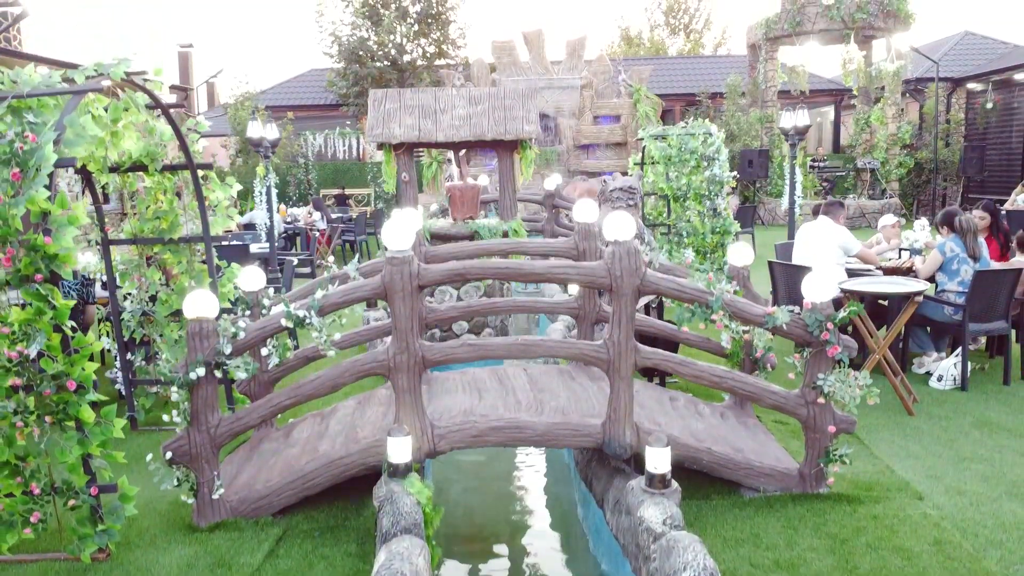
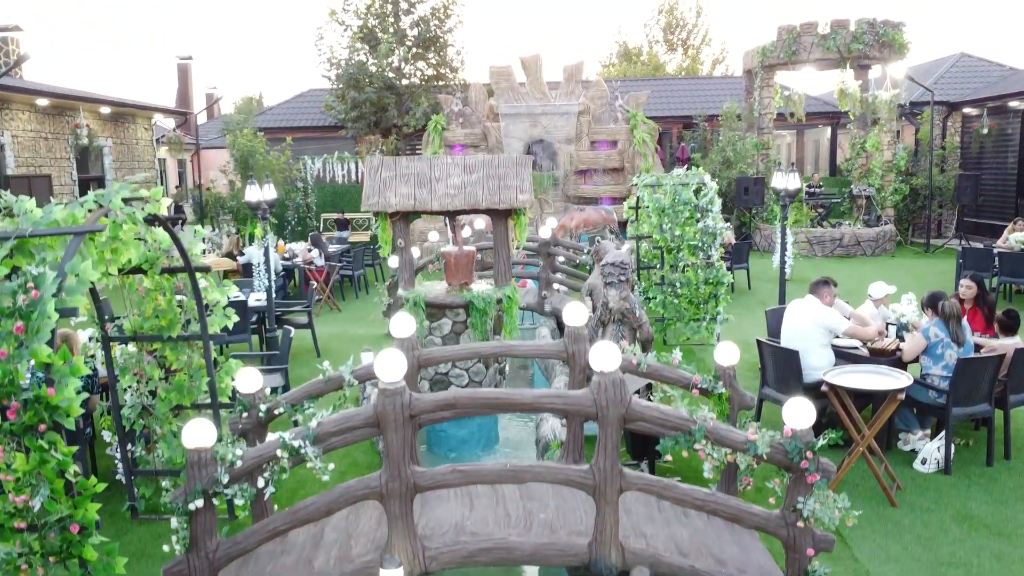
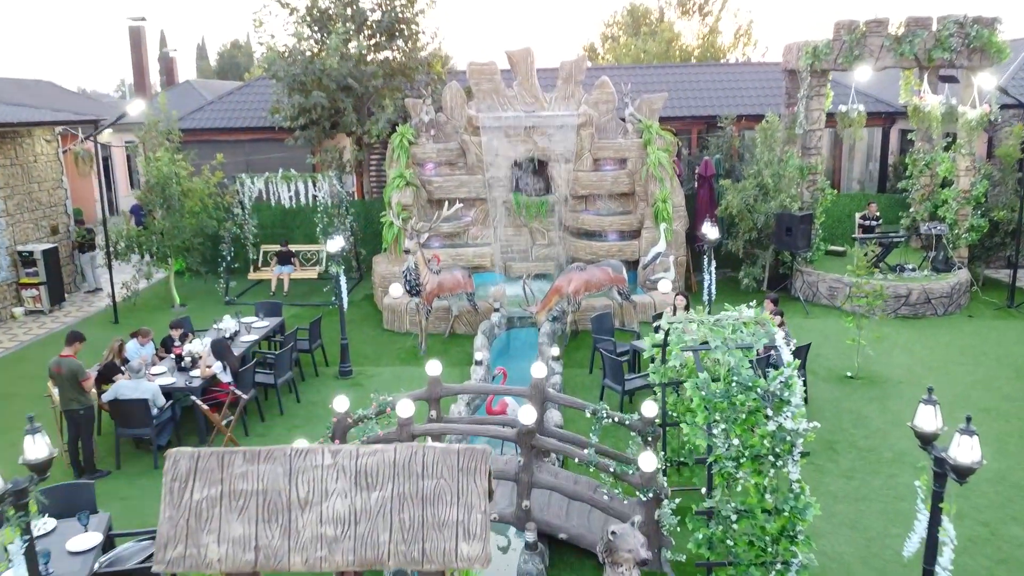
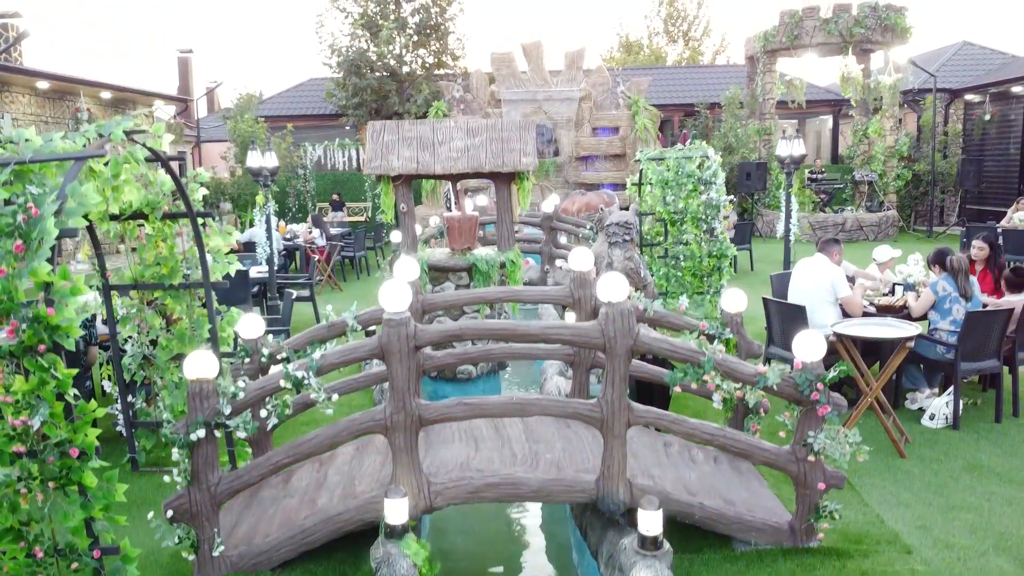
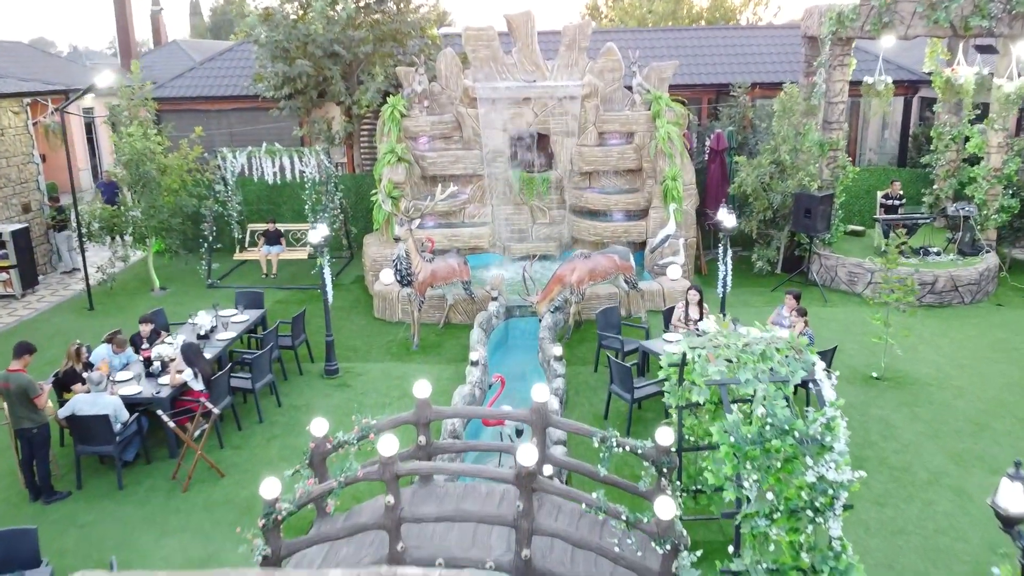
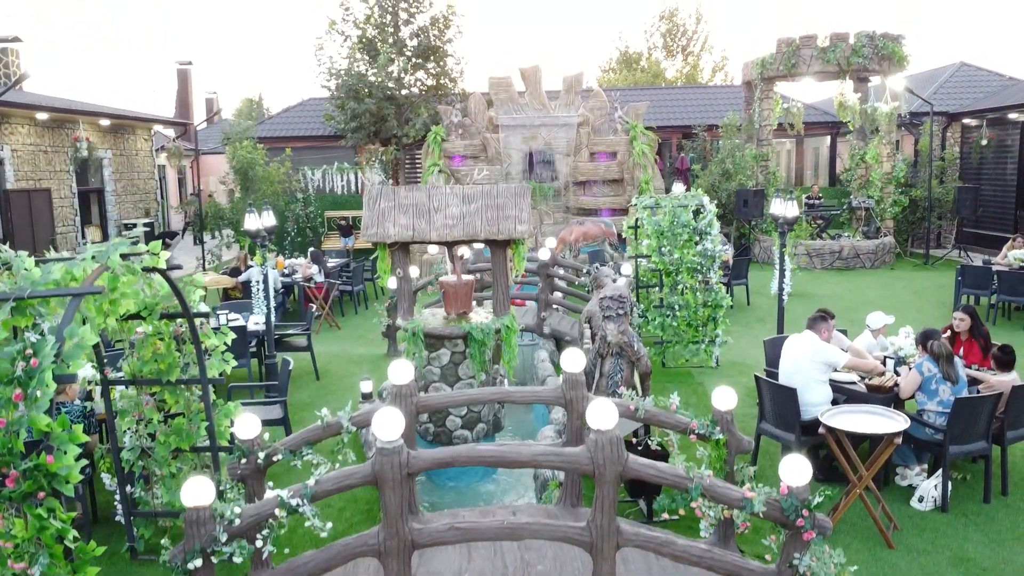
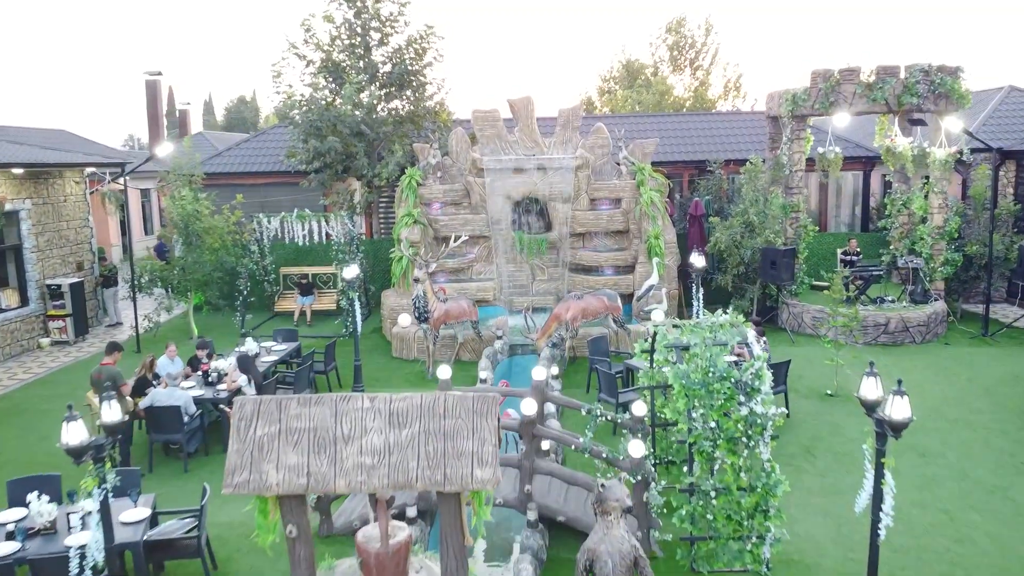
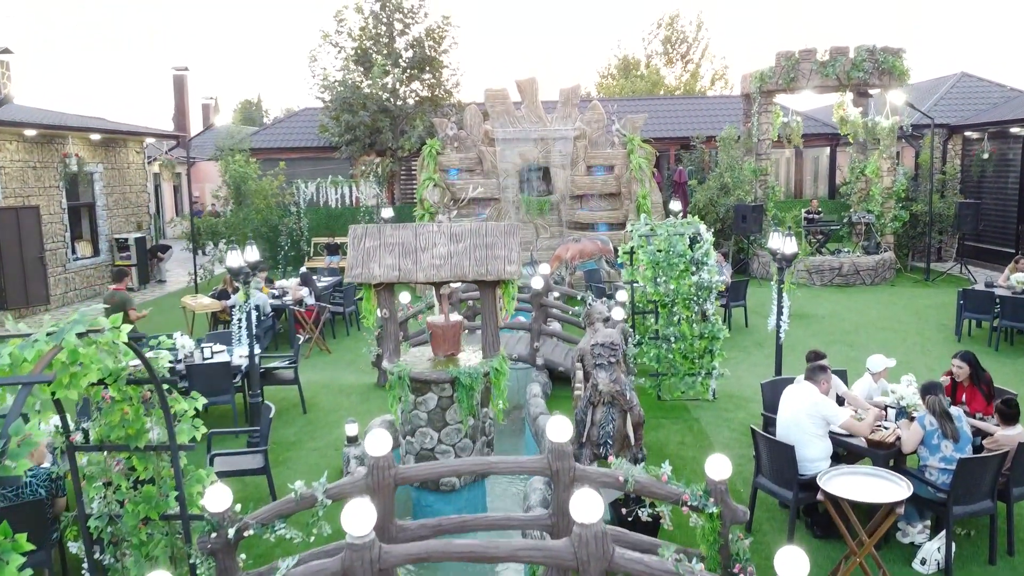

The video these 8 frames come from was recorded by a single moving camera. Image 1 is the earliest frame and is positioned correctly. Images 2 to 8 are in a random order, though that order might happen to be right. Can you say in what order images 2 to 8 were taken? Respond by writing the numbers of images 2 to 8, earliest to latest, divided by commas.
4, 2, 6, 8, 7, 3, 5
